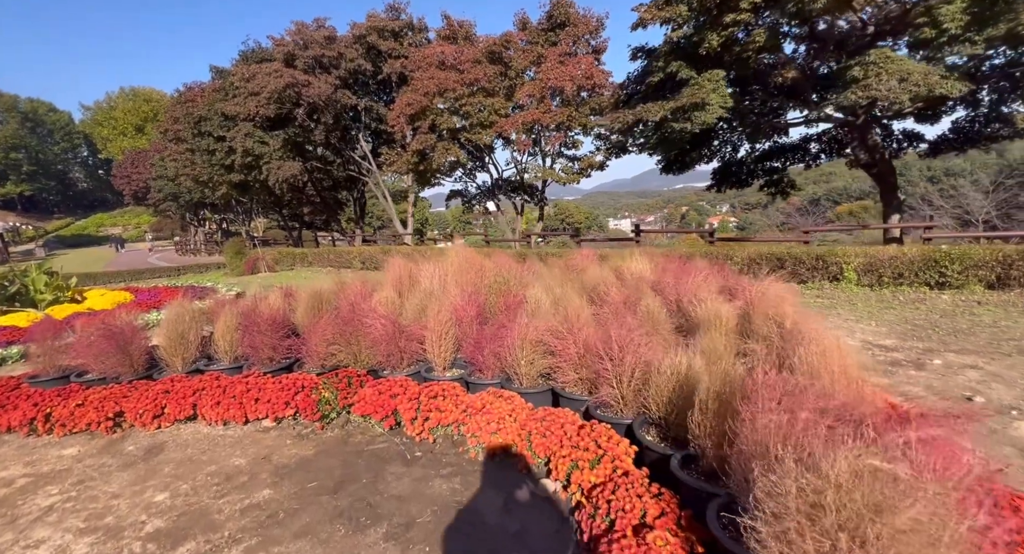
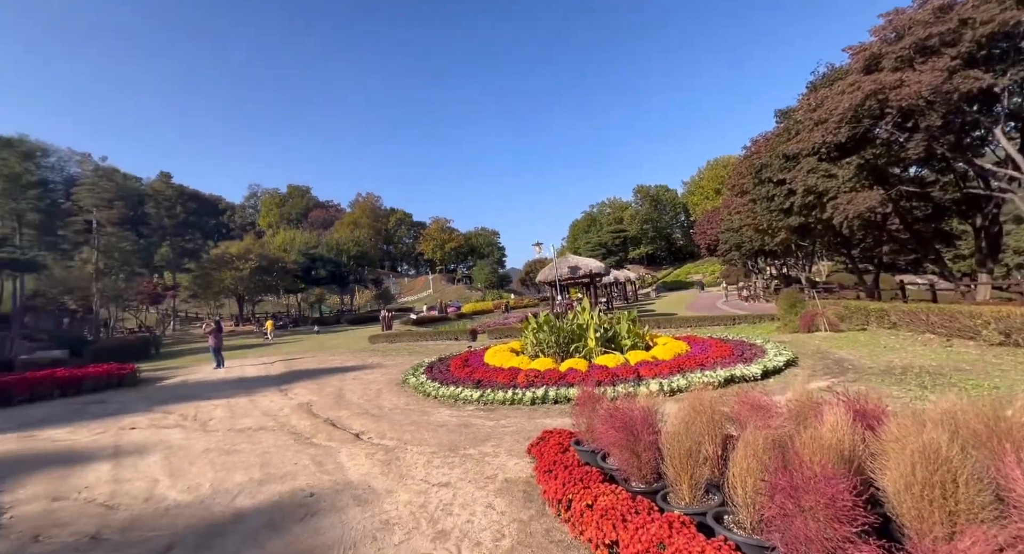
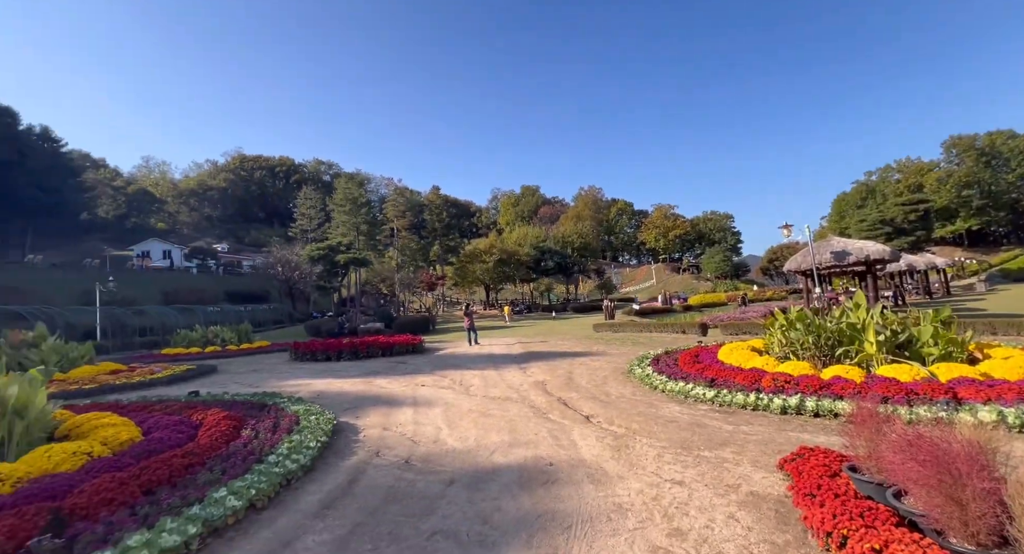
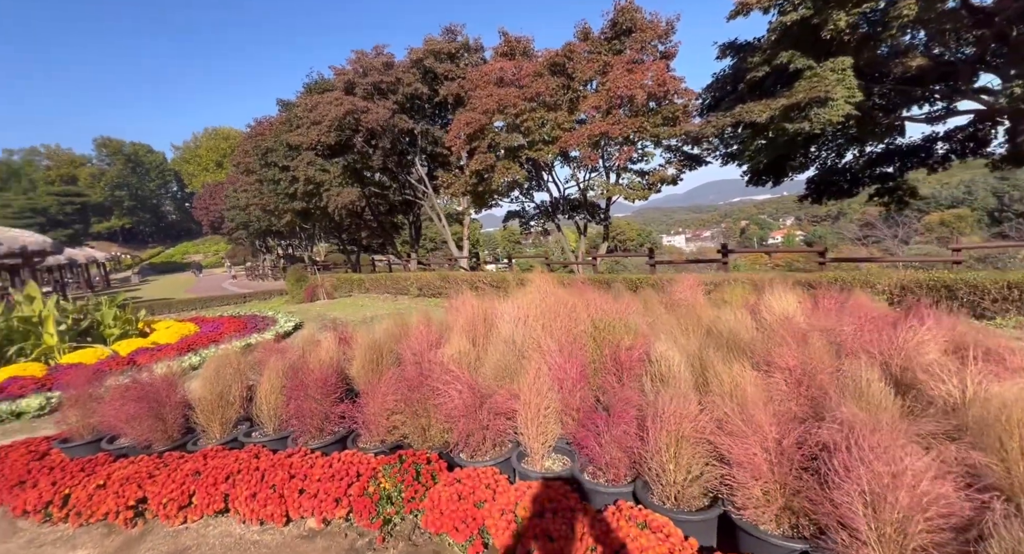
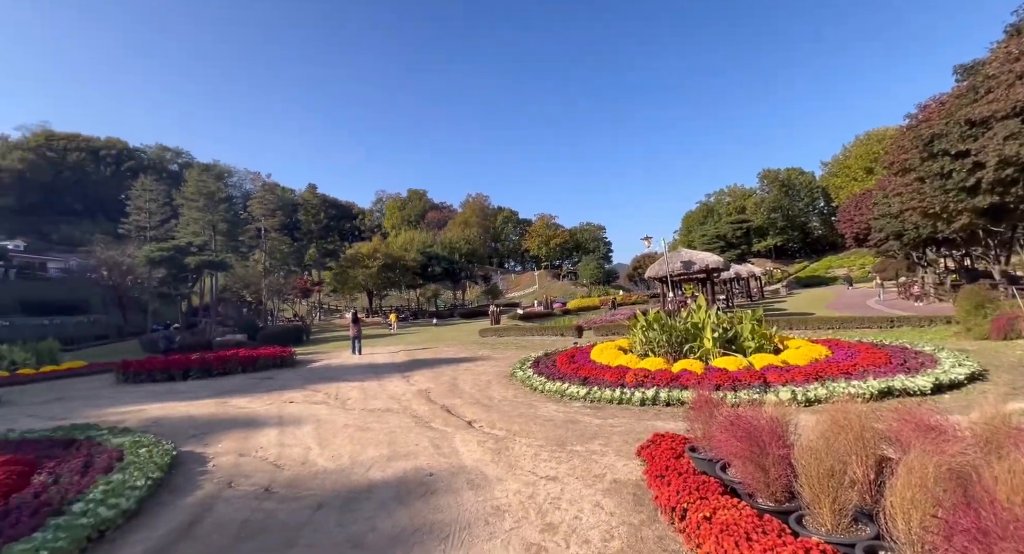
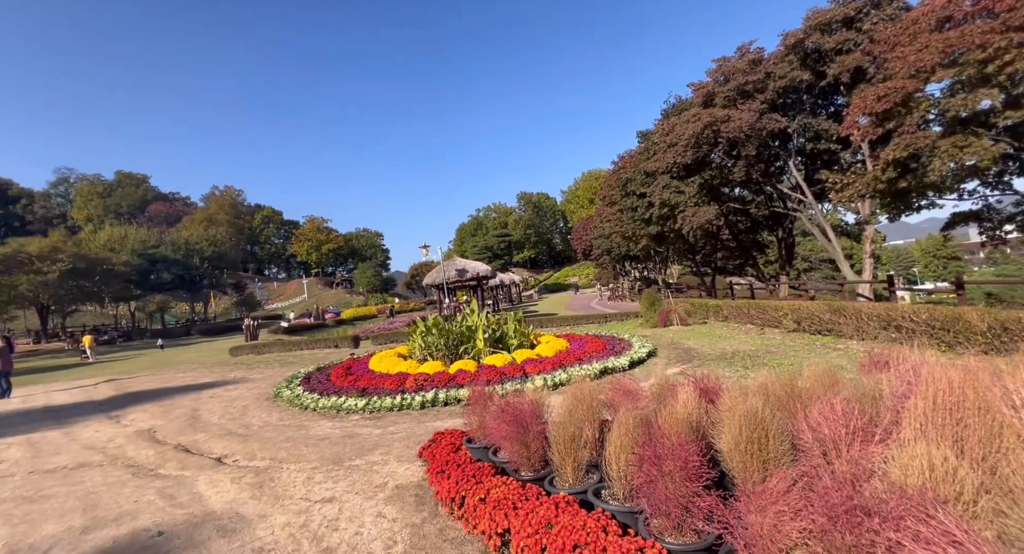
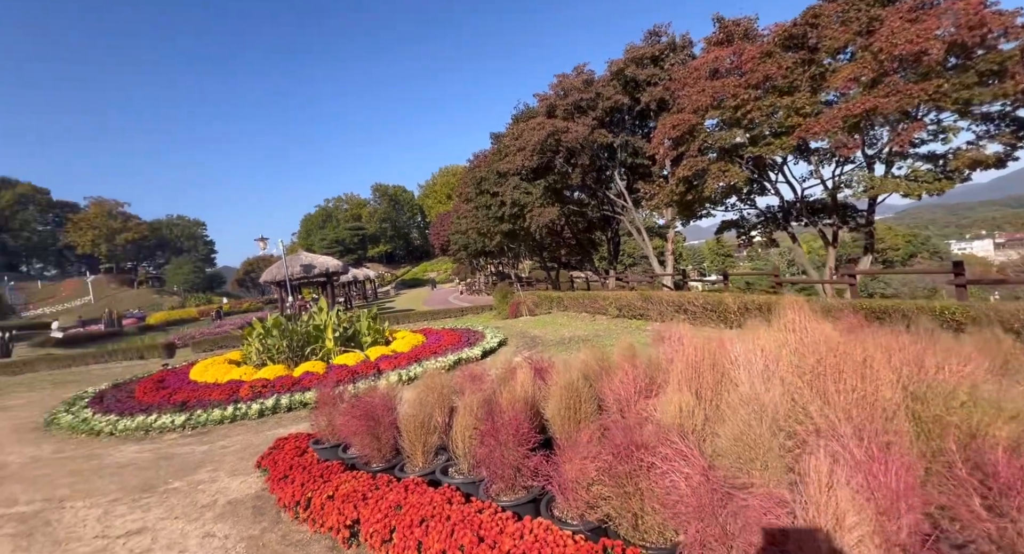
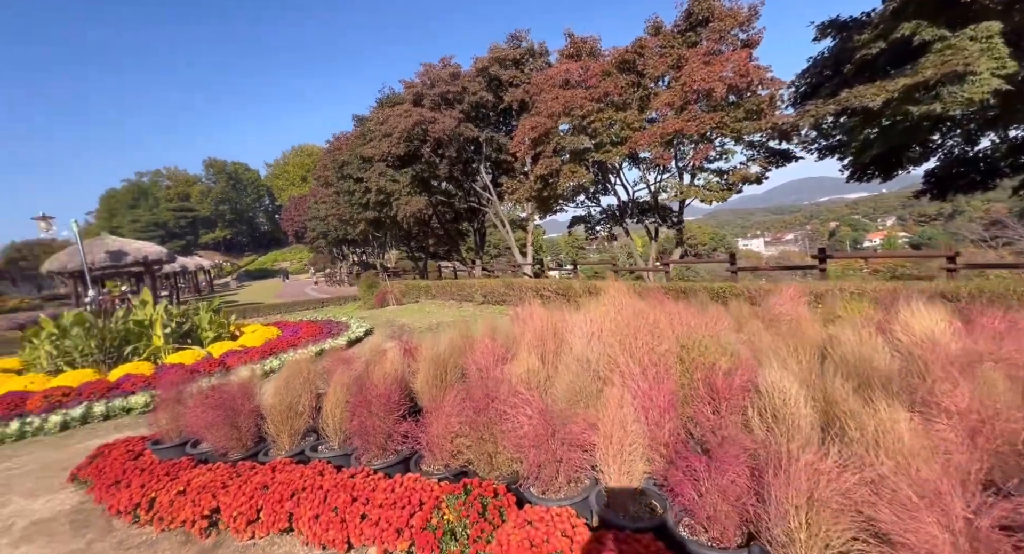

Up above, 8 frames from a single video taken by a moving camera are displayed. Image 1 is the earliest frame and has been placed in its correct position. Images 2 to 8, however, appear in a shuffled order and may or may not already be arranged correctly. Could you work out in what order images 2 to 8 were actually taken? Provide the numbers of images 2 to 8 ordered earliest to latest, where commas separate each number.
4, 8, 7, 6, 2, 5, 3
